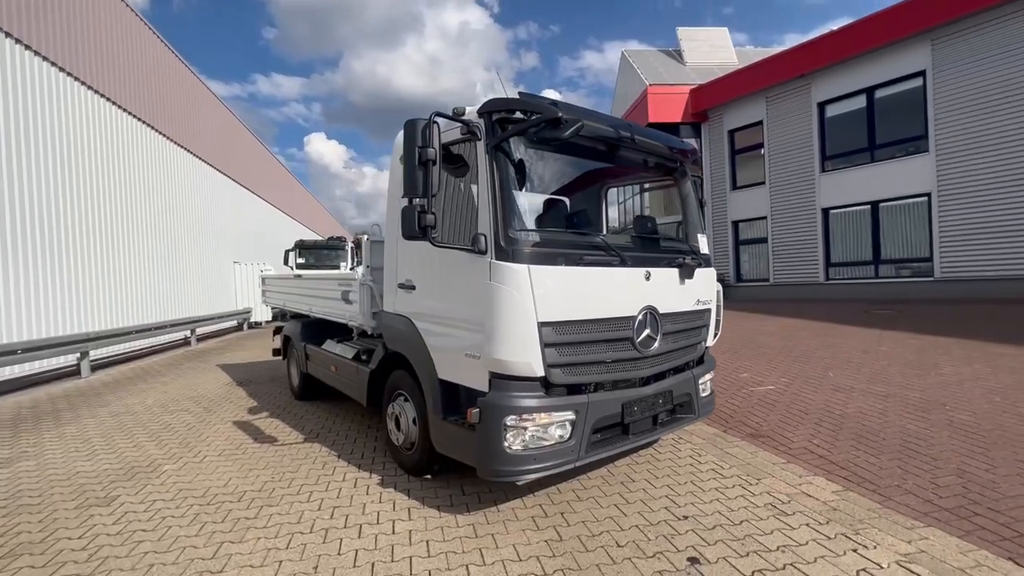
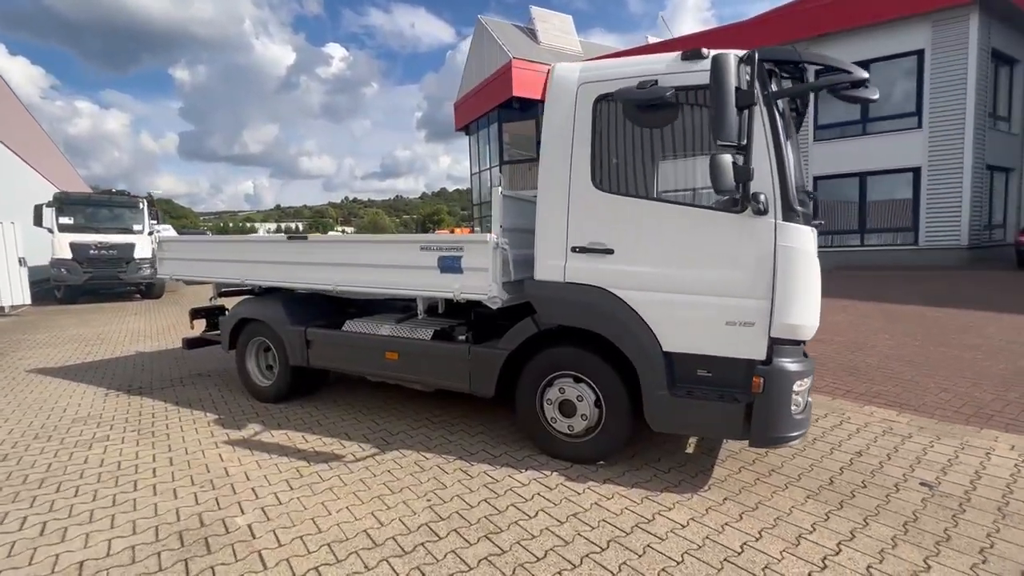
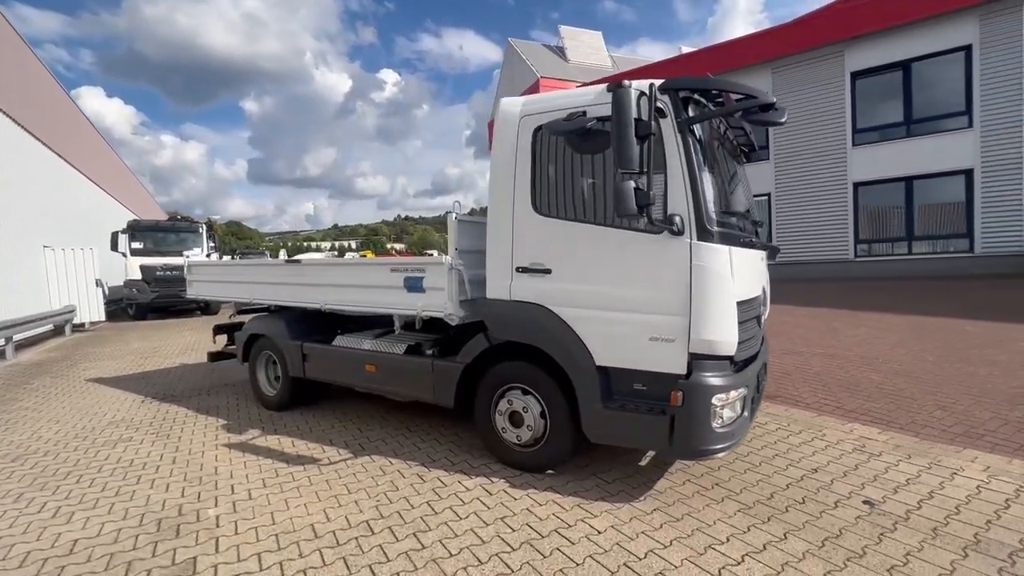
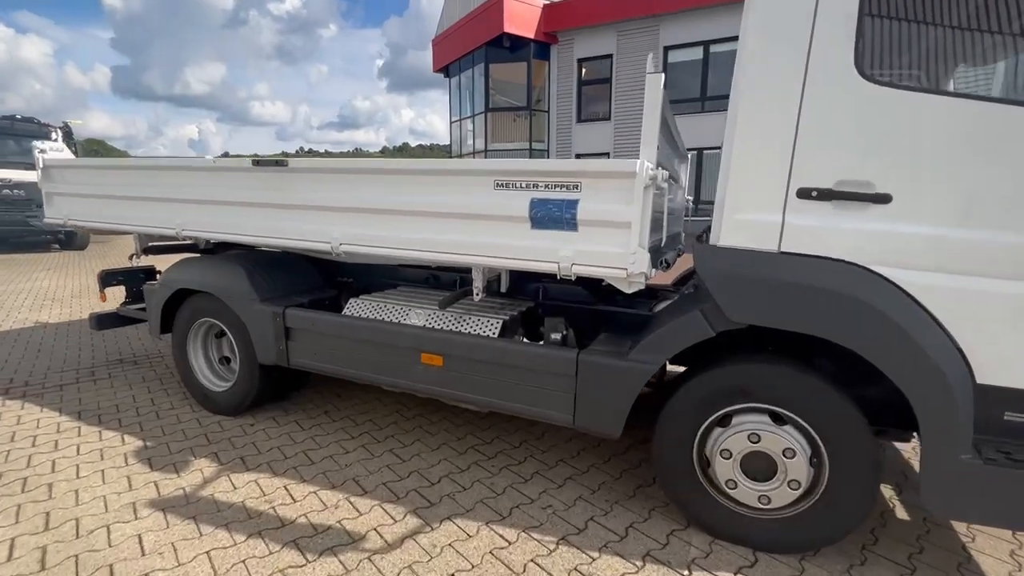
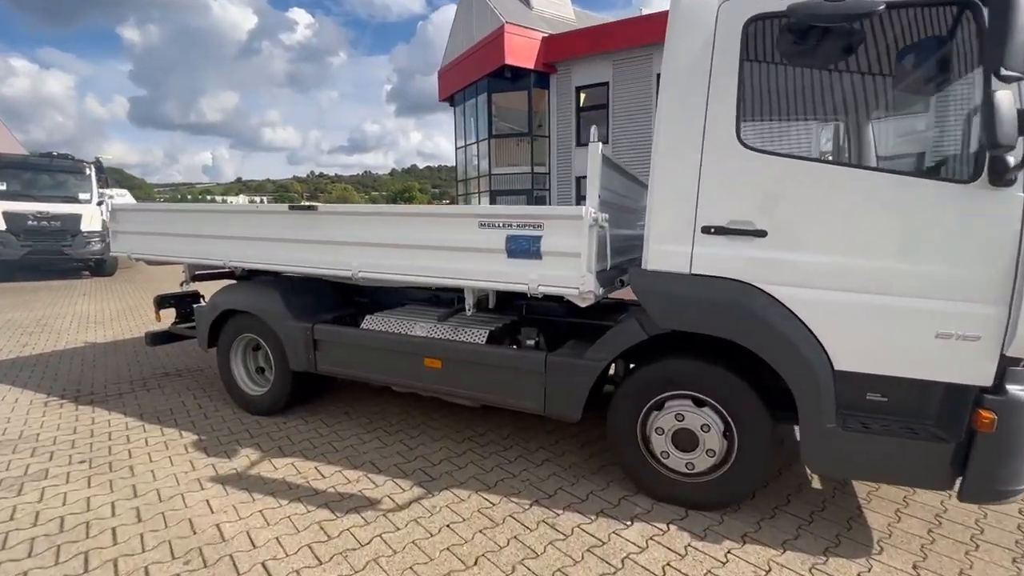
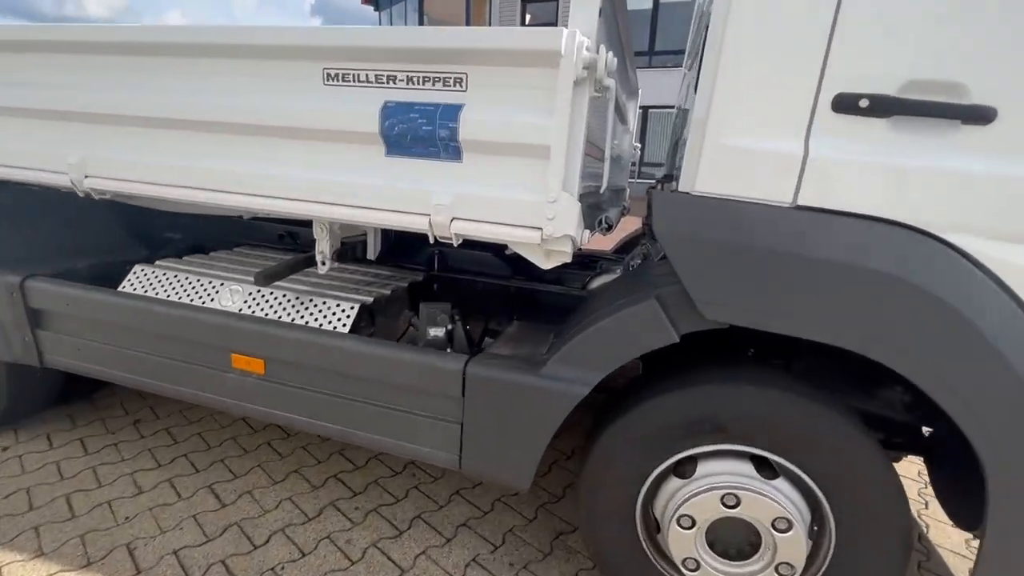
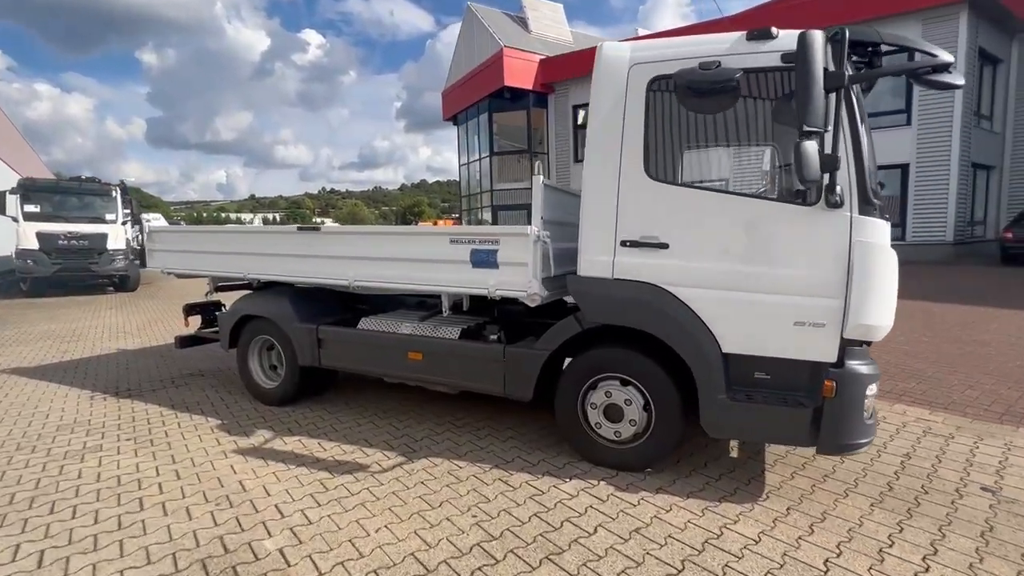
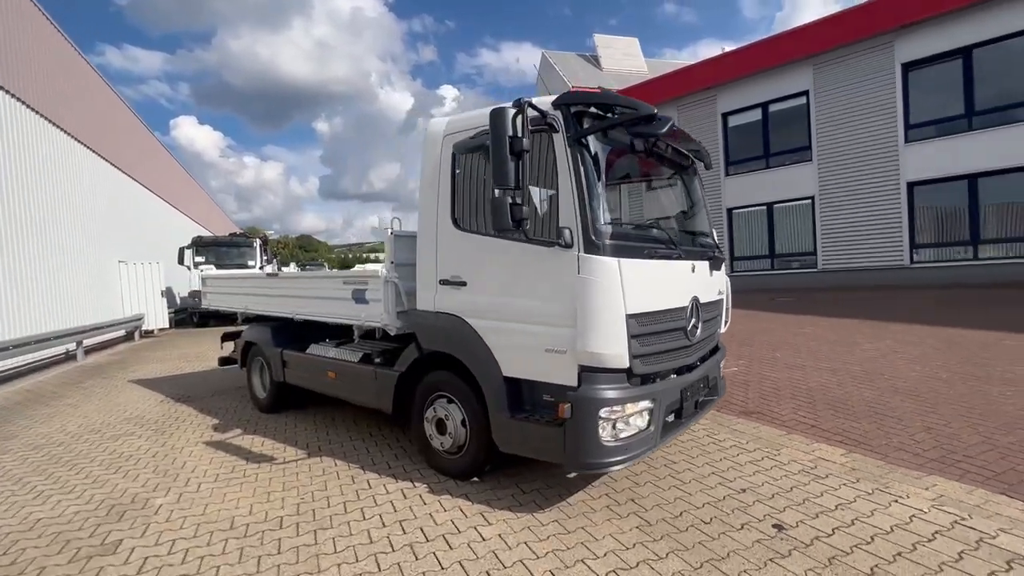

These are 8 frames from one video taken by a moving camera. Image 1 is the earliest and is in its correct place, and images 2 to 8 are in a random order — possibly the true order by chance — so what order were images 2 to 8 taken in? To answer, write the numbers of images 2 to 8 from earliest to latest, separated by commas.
8, 3, 2, 7, 5, 4, 6
